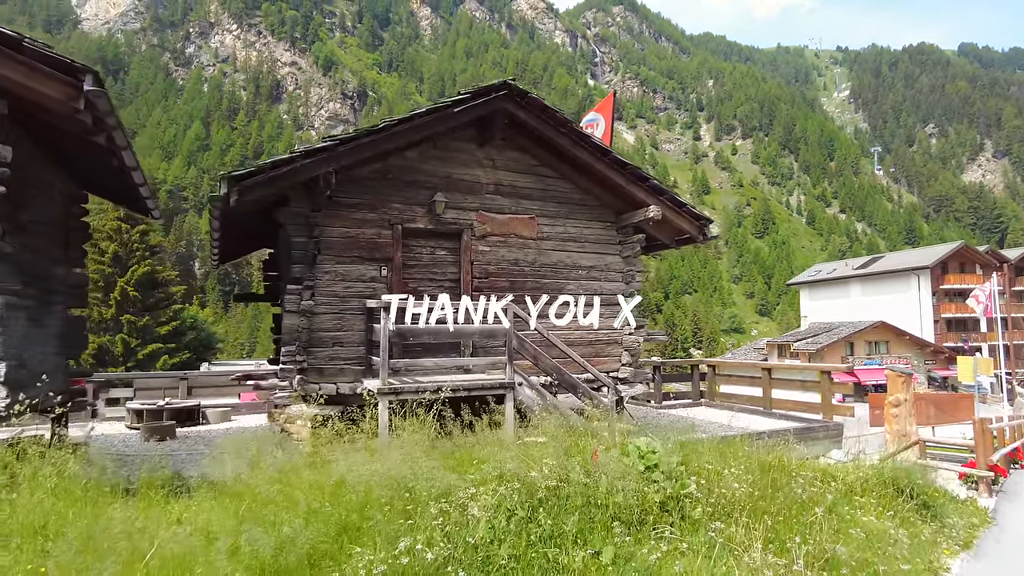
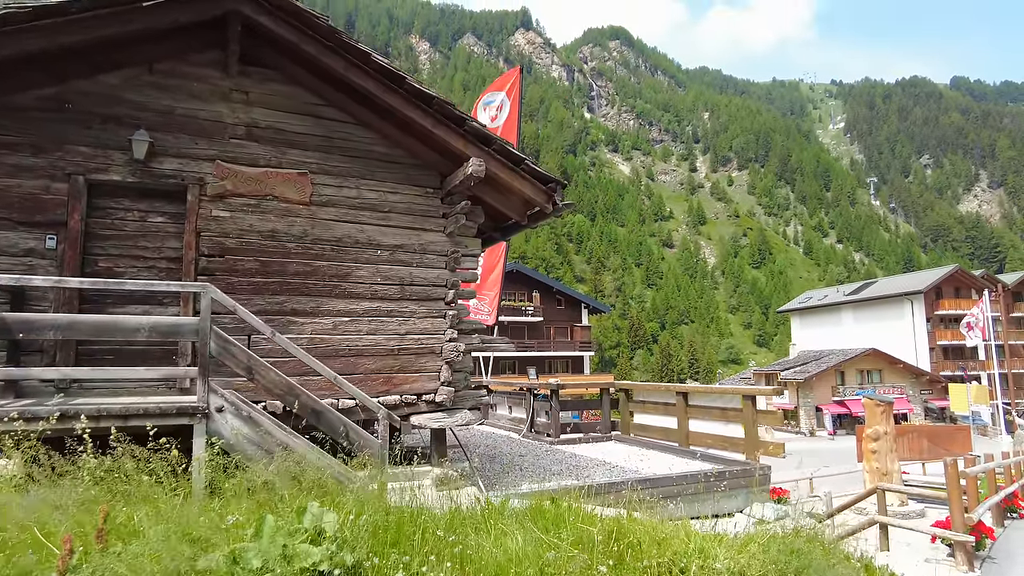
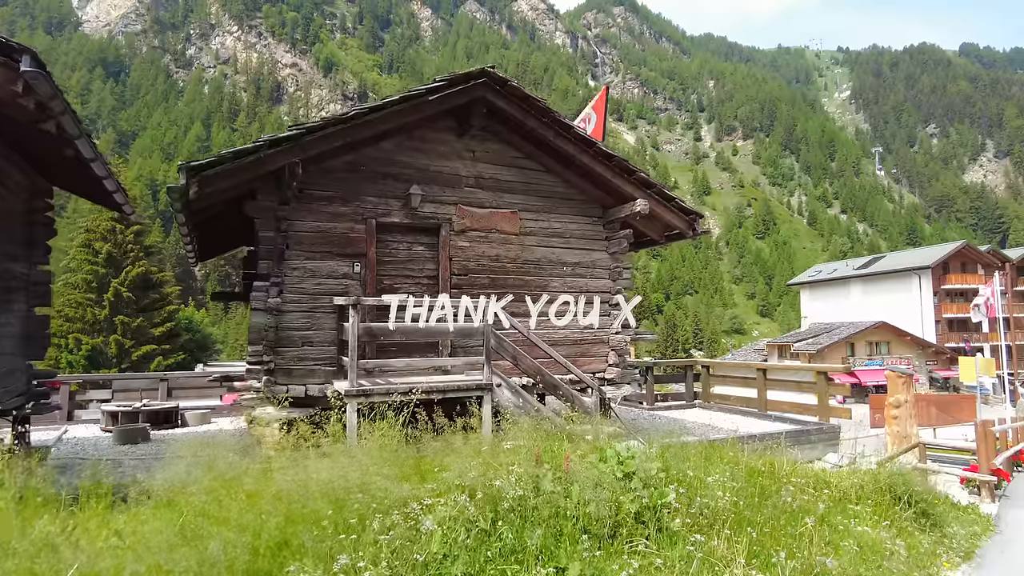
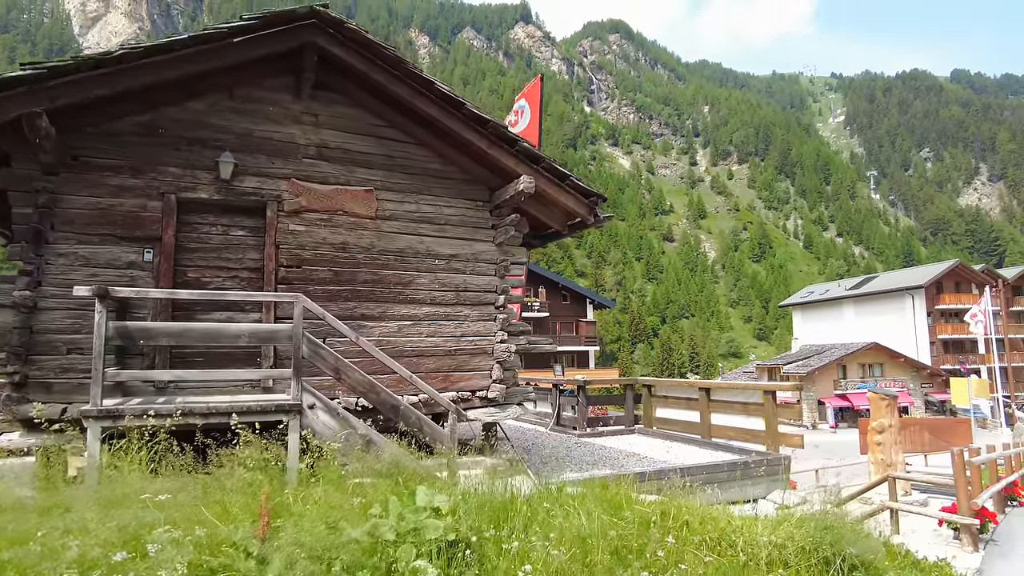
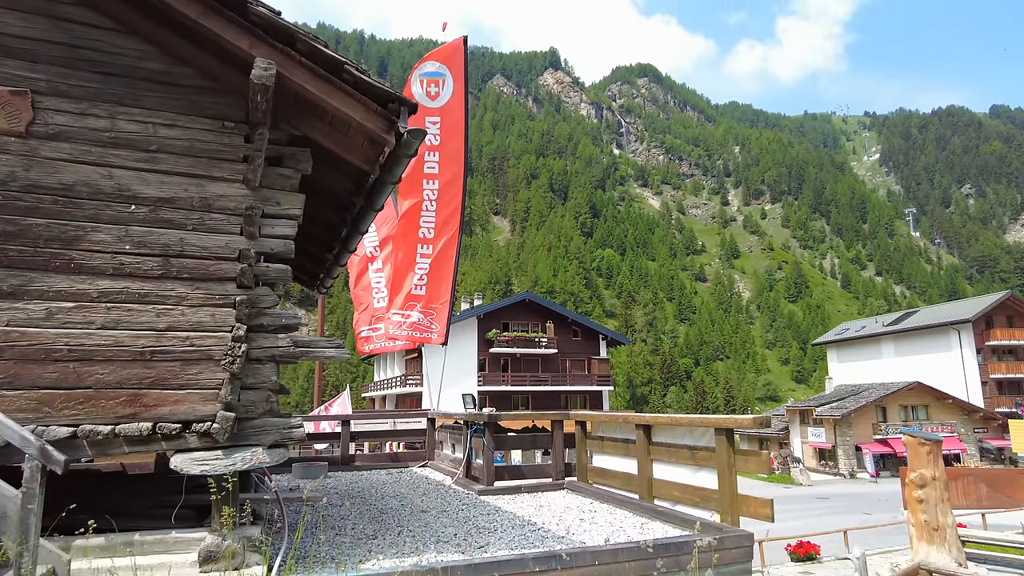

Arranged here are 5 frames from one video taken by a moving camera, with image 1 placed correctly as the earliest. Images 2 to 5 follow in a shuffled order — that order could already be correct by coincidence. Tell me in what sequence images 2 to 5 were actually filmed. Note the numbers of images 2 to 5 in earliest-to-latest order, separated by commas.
3, 4, 2, 5
